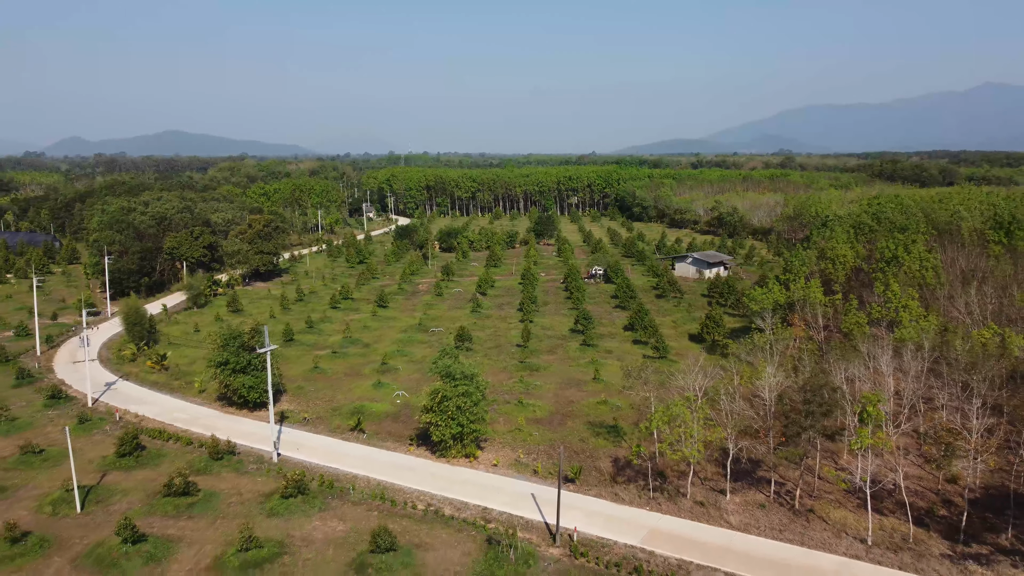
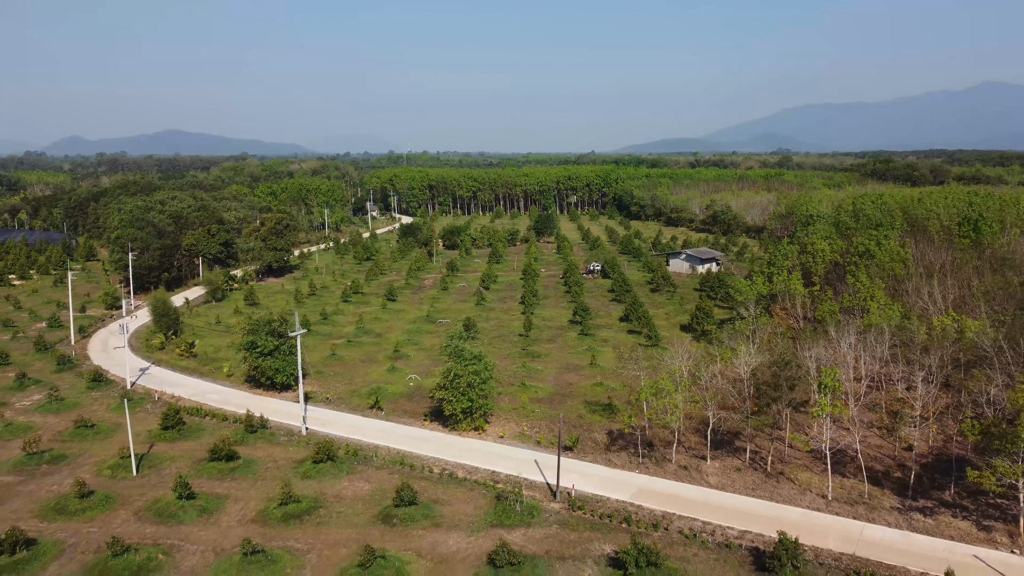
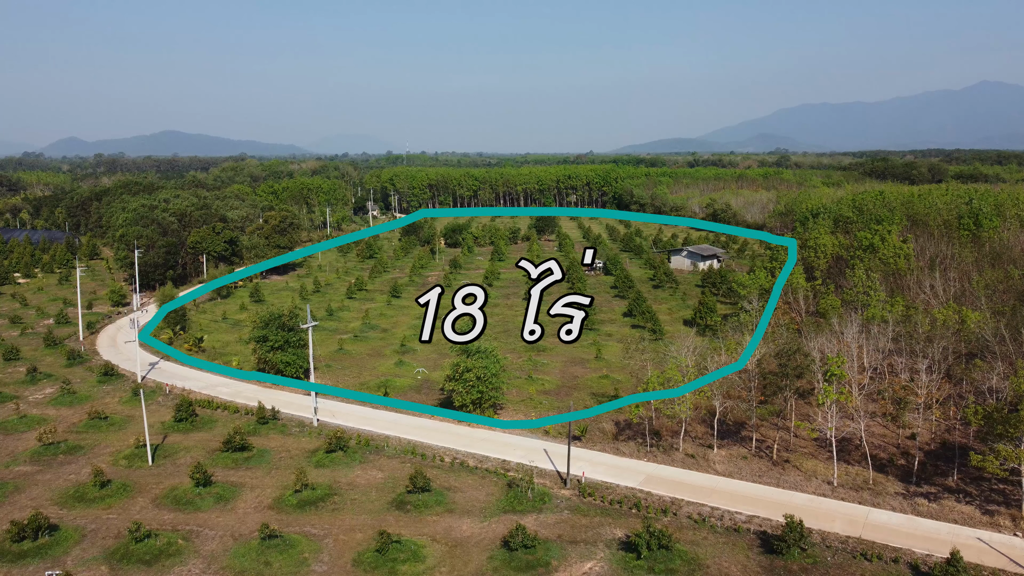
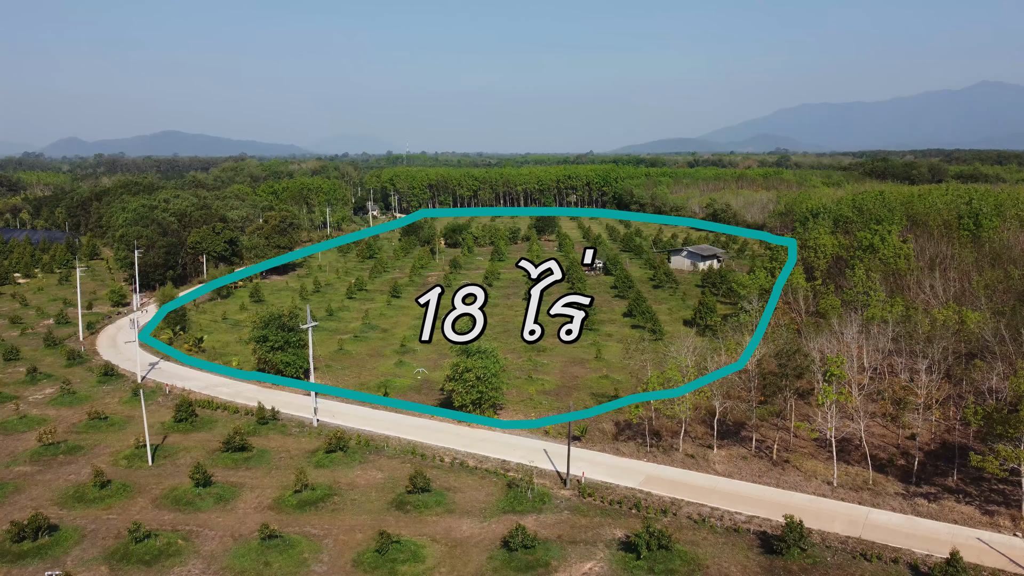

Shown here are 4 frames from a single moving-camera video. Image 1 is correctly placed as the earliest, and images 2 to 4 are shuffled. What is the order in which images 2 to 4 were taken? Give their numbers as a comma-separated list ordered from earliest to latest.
2, 4, 3
